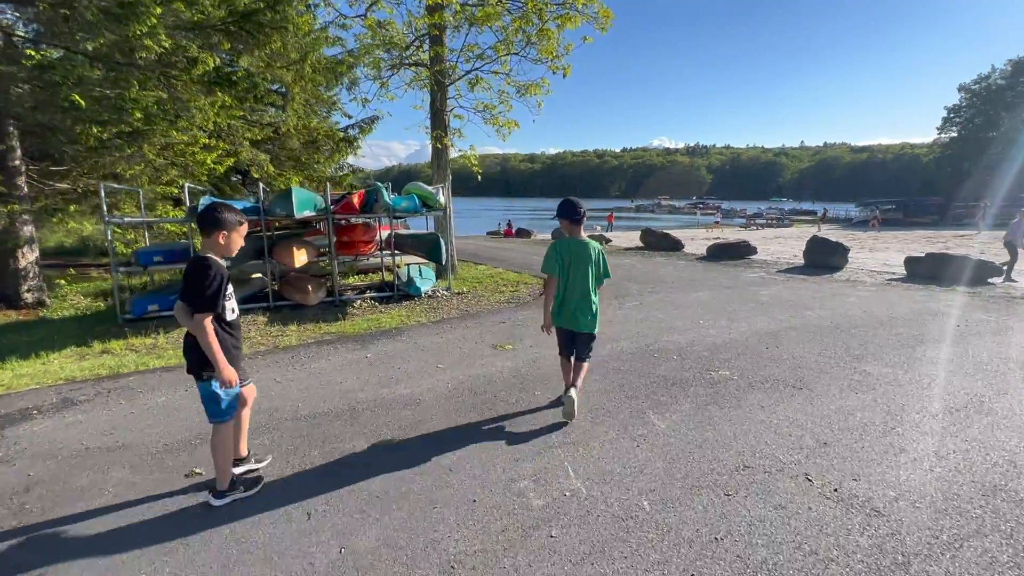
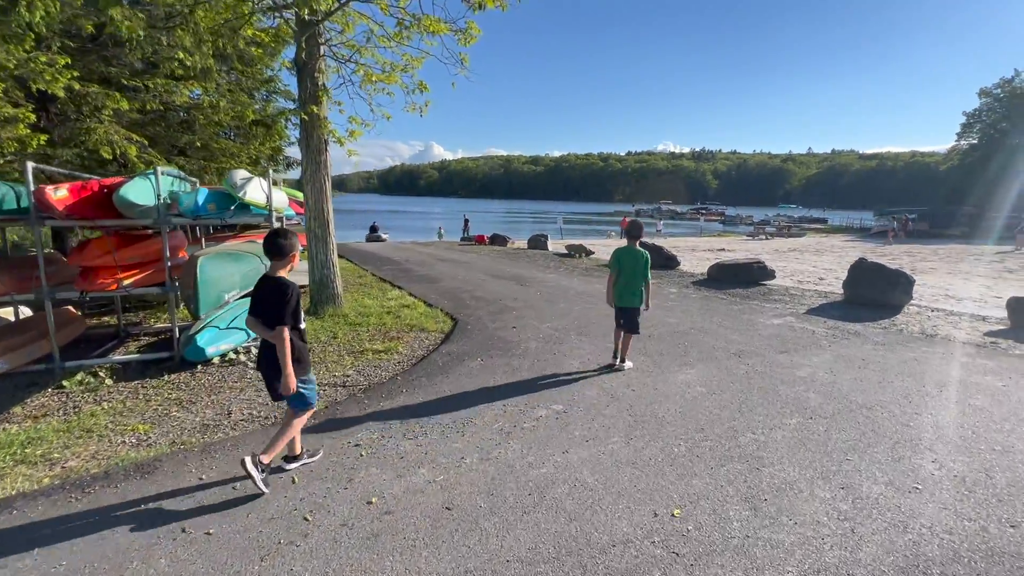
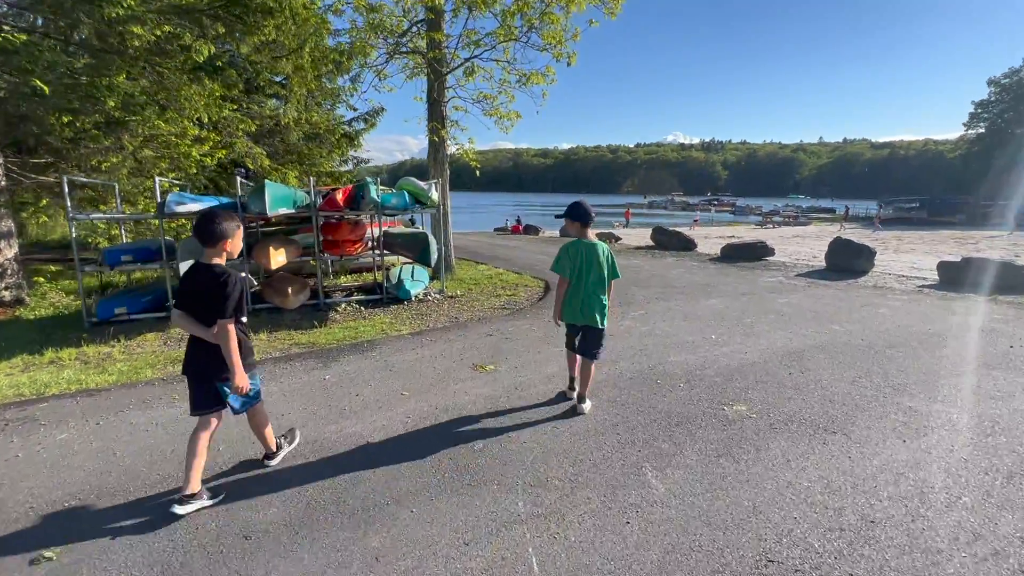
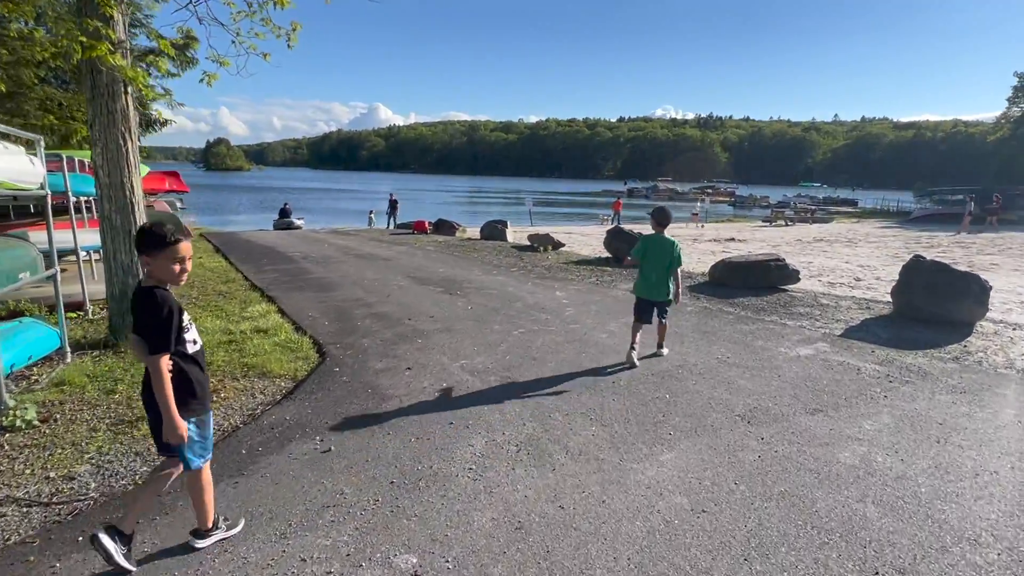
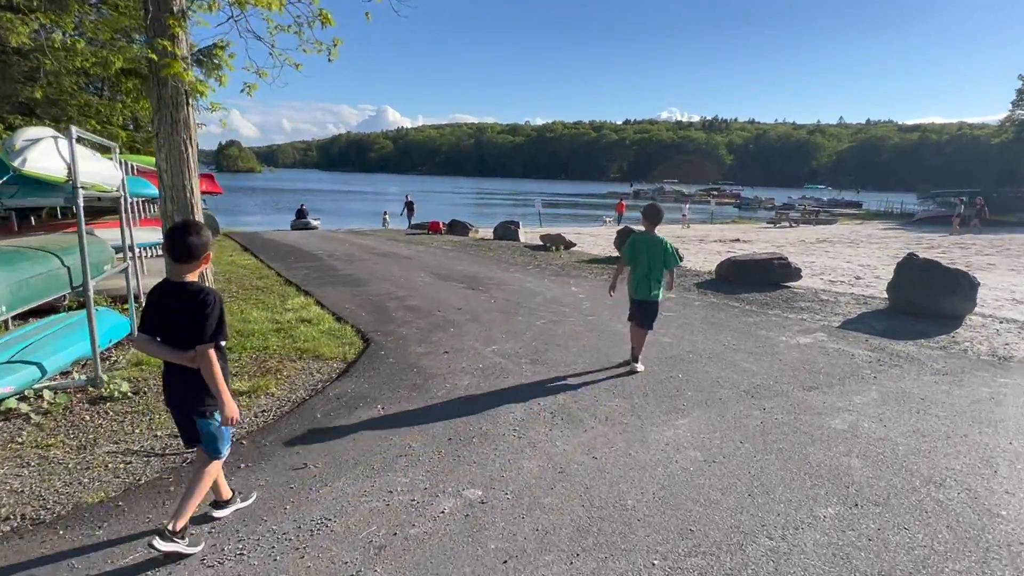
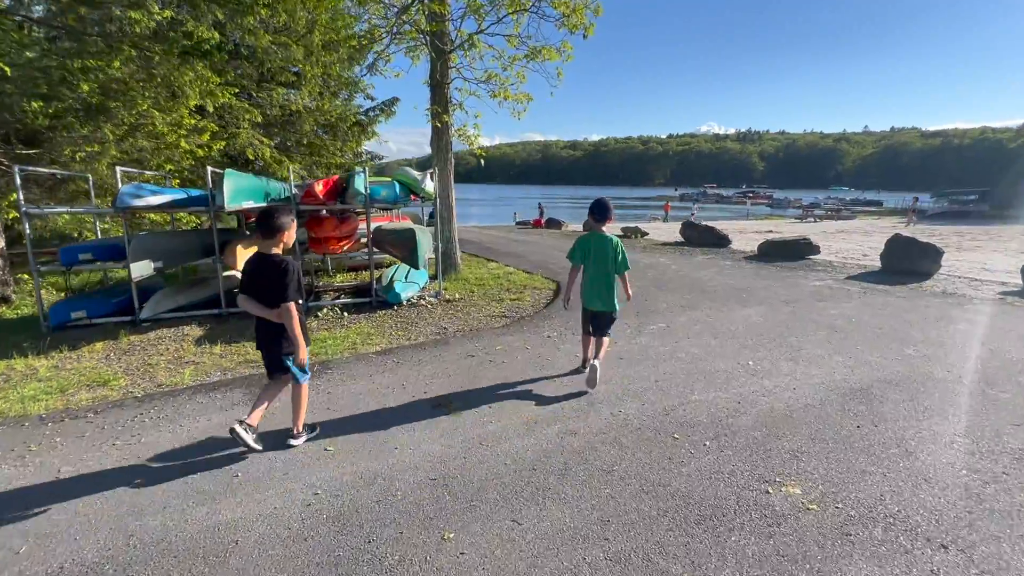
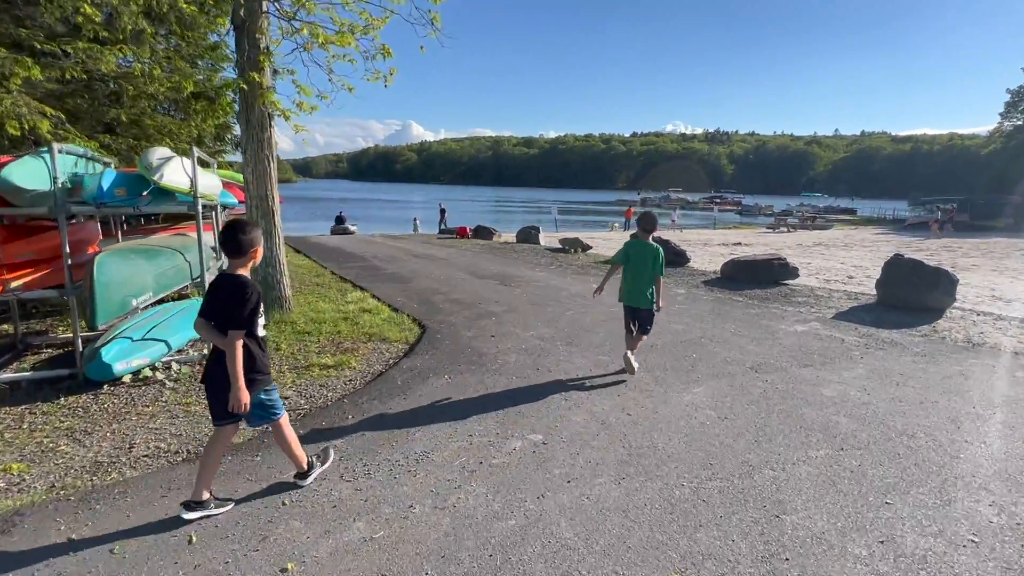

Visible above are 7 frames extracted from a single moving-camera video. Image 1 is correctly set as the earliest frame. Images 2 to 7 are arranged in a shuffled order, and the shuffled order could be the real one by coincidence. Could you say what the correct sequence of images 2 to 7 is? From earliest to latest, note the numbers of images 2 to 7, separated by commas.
3, 6, 2, 7, 5, 4
